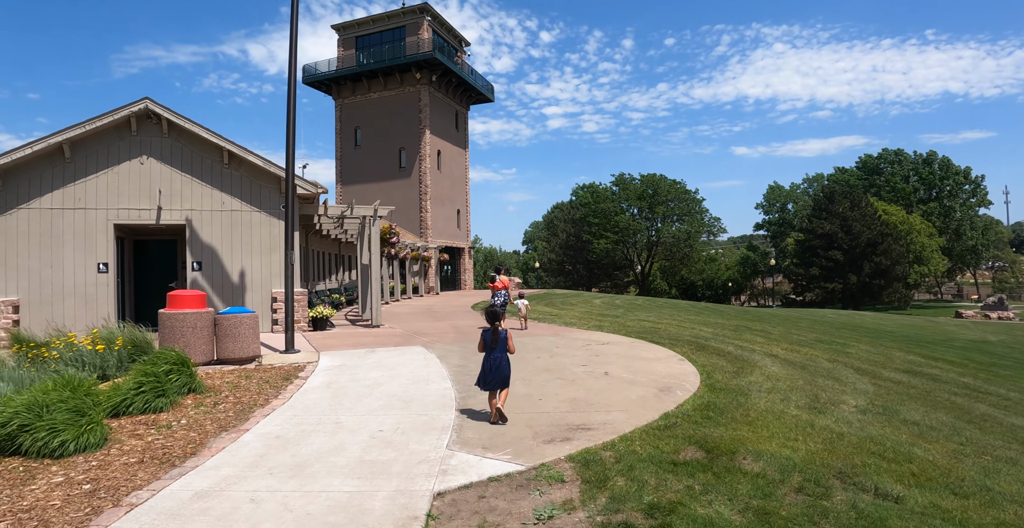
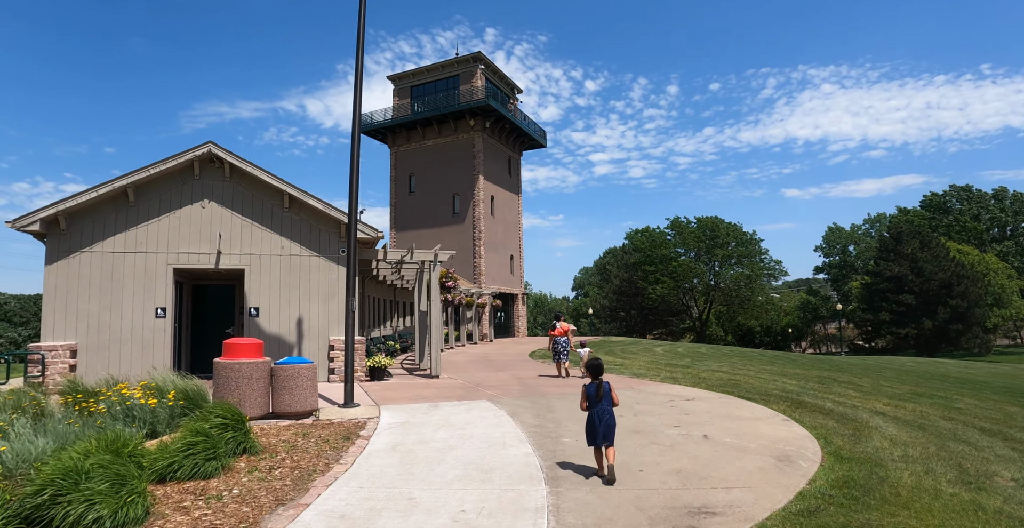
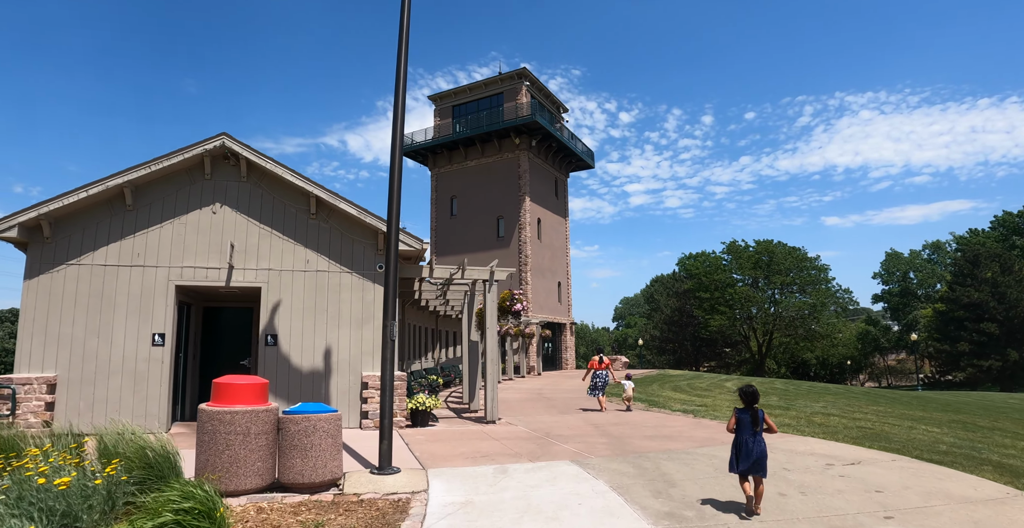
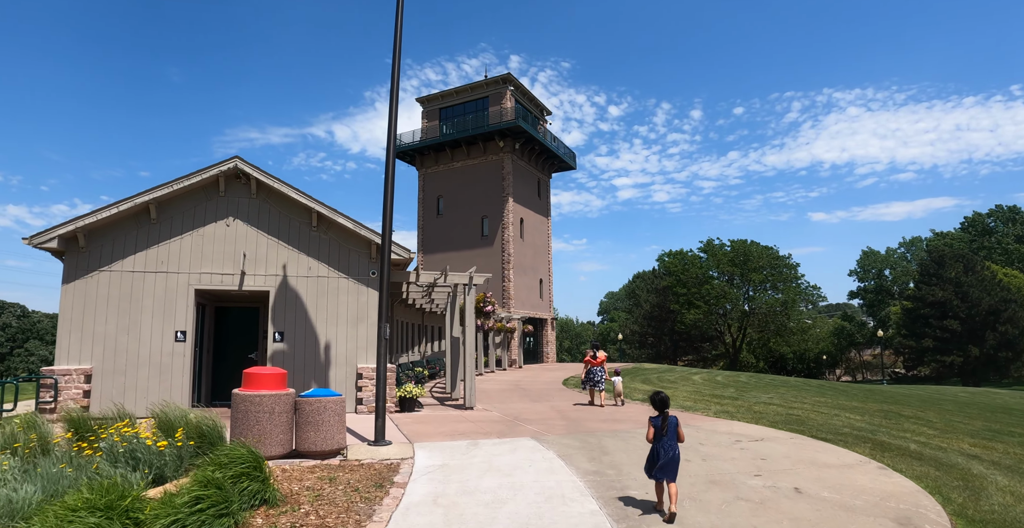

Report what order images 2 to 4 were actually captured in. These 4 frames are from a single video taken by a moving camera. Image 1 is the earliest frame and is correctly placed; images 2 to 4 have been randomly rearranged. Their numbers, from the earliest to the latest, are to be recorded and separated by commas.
2, 4, 3
